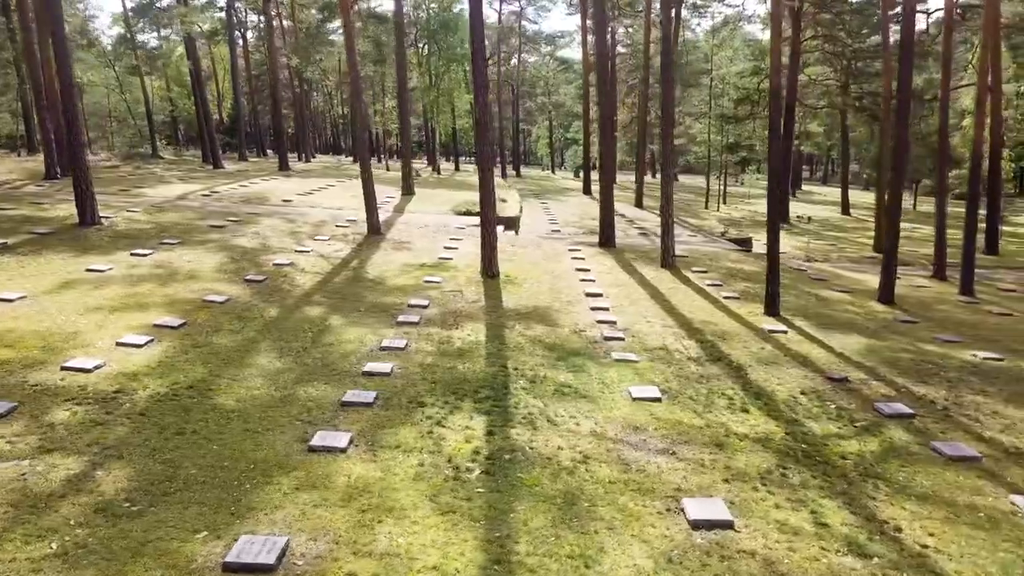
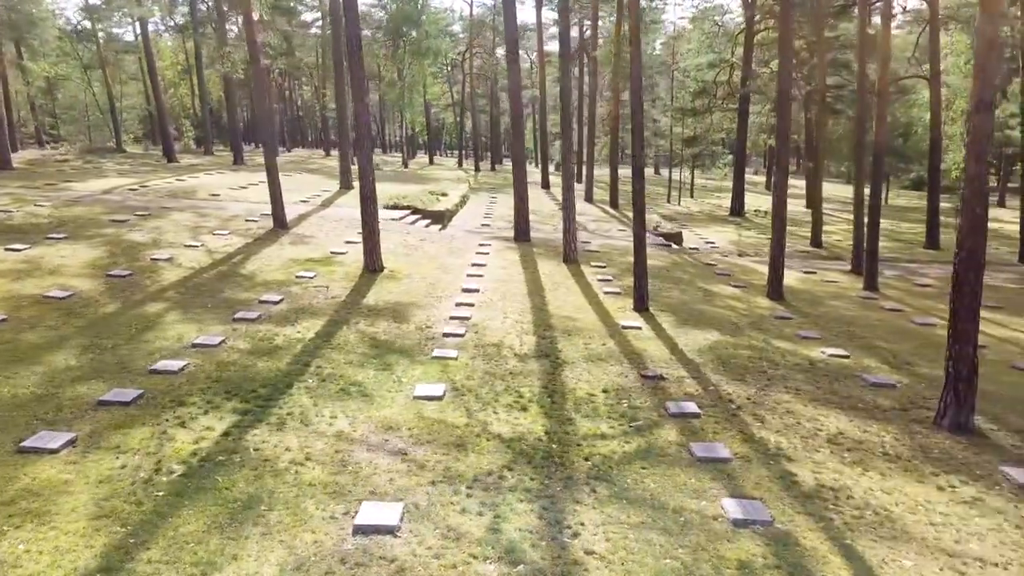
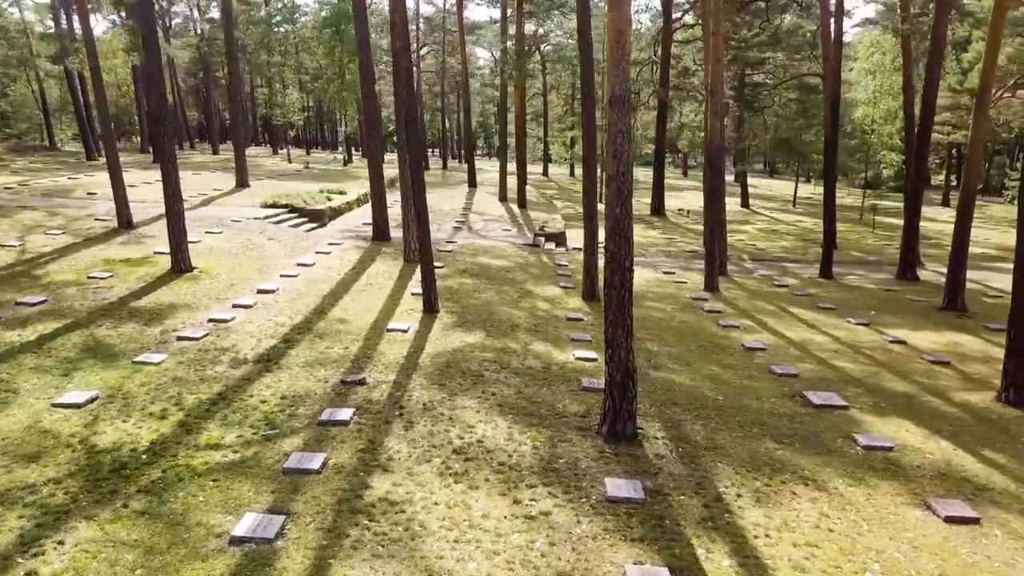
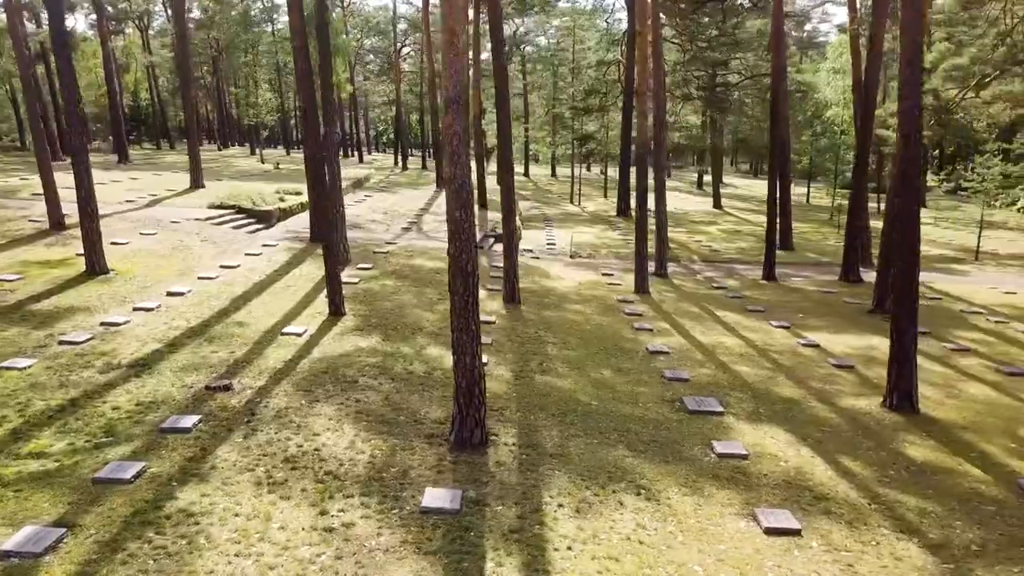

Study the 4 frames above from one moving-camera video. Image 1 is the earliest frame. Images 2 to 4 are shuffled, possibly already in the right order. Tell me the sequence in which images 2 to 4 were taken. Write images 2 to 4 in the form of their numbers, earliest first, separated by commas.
2, 3, 4
